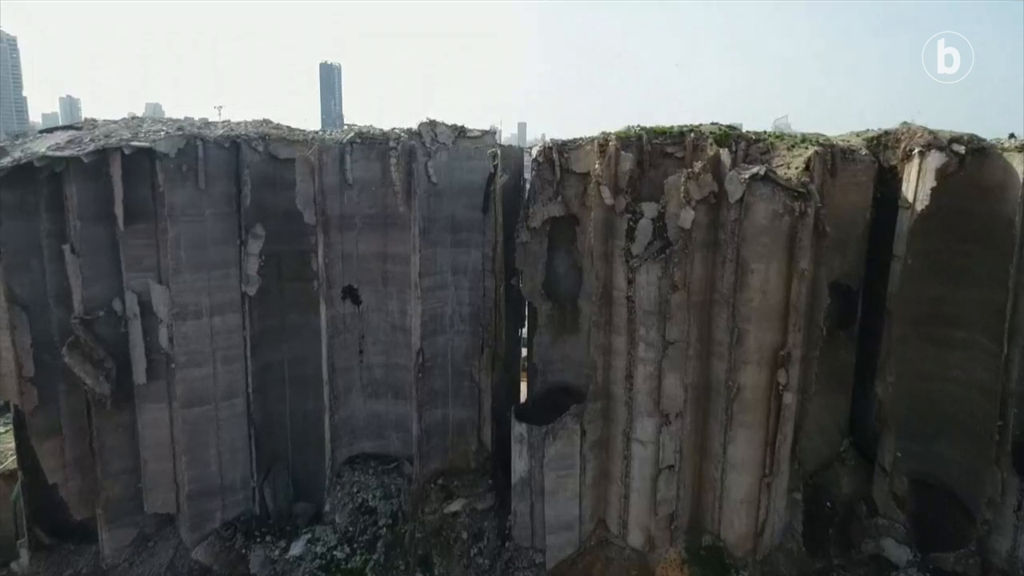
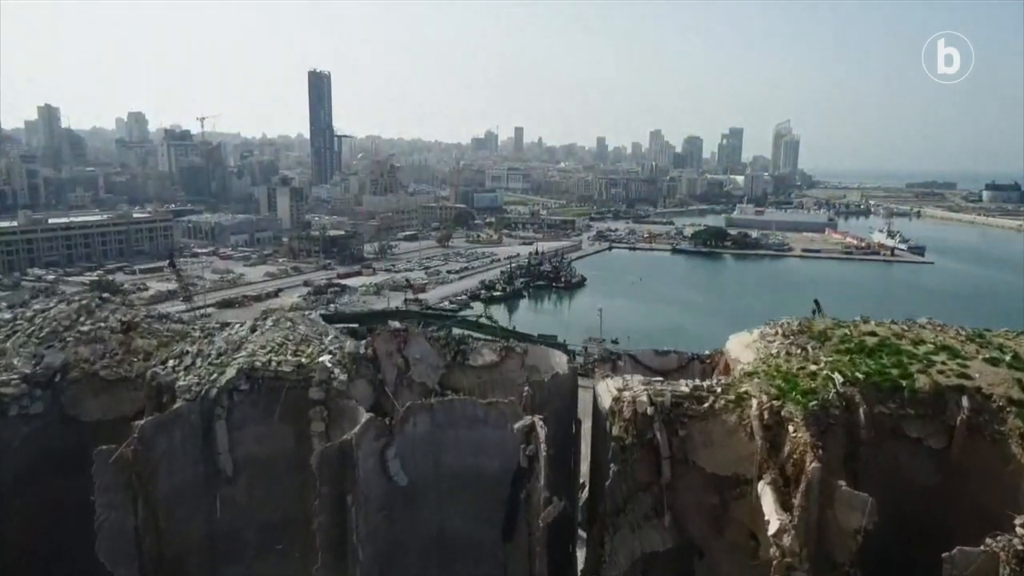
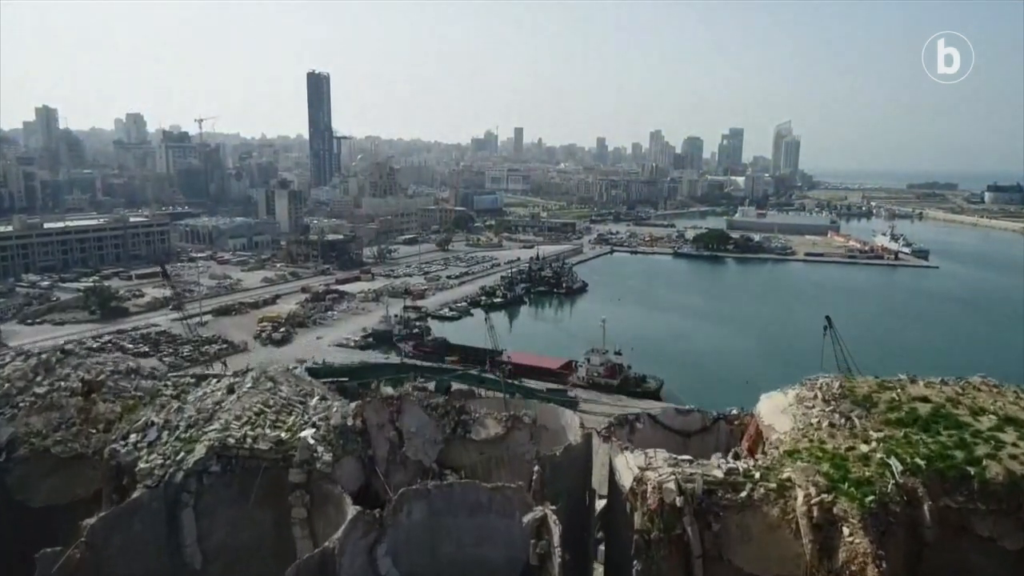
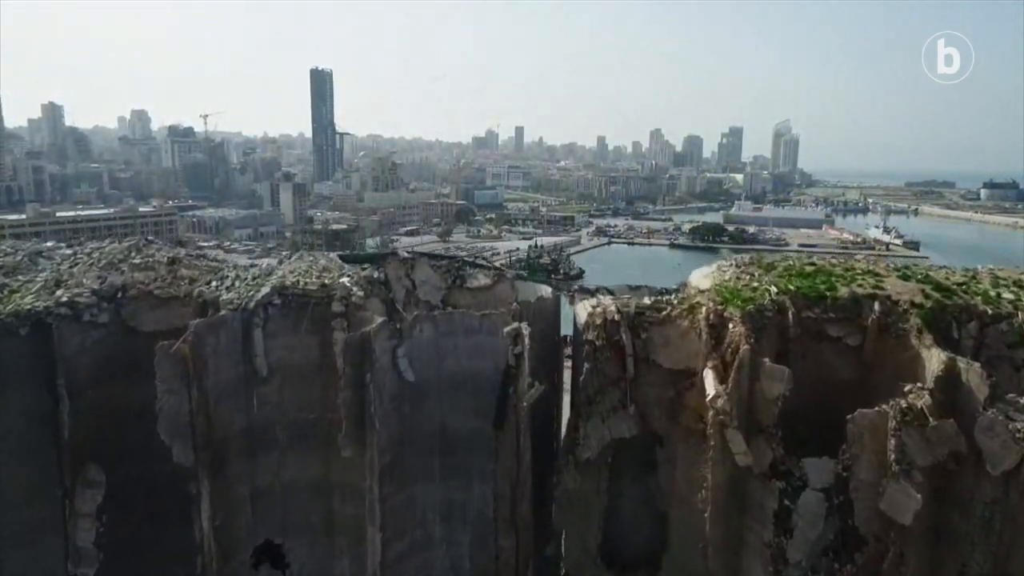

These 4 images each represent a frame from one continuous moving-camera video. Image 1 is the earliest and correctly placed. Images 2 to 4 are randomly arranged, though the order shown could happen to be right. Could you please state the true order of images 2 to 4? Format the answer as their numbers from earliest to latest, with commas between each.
4, 2, 3
